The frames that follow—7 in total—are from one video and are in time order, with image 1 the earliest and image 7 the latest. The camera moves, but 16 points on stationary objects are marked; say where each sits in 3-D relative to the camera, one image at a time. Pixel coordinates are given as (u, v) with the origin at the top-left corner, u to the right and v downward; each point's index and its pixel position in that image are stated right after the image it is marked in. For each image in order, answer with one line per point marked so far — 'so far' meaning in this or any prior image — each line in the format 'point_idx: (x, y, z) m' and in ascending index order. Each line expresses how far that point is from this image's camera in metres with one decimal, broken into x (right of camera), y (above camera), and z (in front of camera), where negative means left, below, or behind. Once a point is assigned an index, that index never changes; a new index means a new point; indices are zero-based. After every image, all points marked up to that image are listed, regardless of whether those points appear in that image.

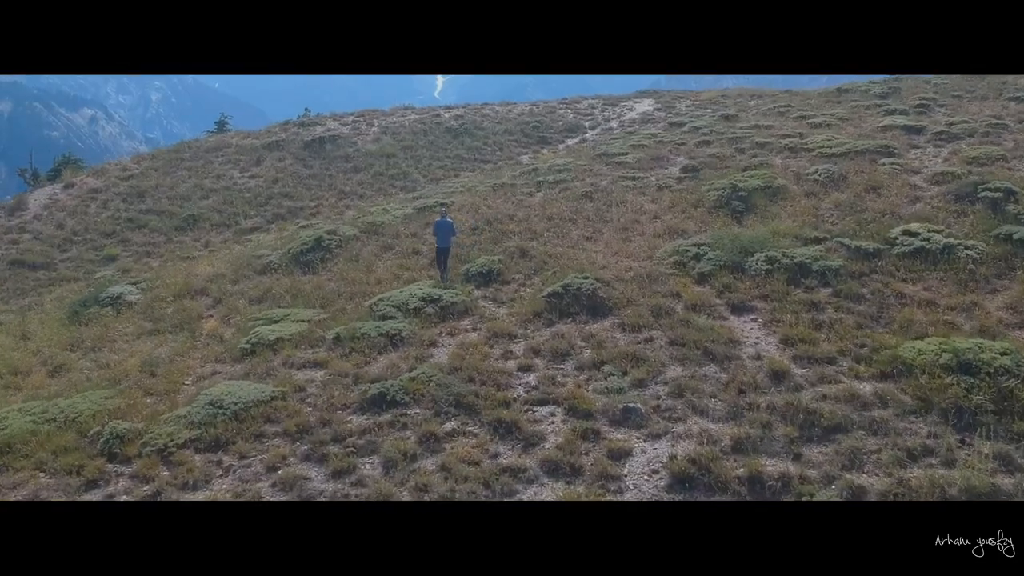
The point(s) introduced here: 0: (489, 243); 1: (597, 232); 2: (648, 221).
0: (-0.8, +1.4, +15.3) m
1: (+2.8, +1.7, +15.1) m
2: (+4.5, +2.1, +15.1) m
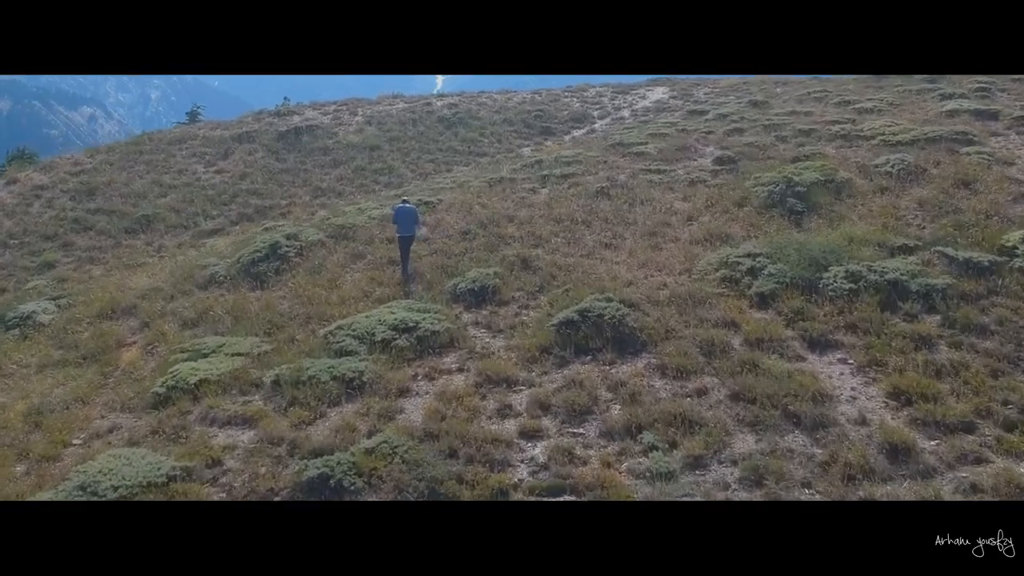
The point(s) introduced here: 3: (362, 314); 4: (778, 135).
0: (-0.8, +0.9, +12.3) m
1: (+2.8, +1.2, +12.1) m
2: (+4.5, +1.6, +12.1) m
3: (-3.4, -0.6, +10.2) m
4: (+9.7, +5.6, +16.8) m
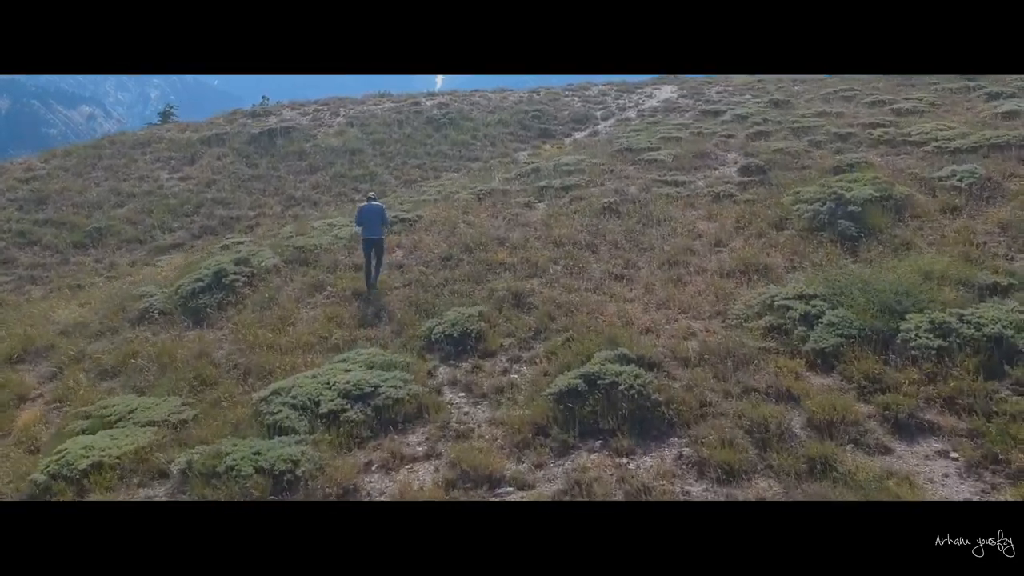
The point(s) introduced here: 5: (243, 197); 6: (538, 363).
0: (-1.0, +0.1, +10.1) m
1: (+2.6, +0.3, +9.9) m
2: (+4.2, +0.8, +10.0) m
3: (-3.6, -1.5, +8.1) m
4: (+9.5, +4.7, +14.6) m
5: (-11.6, +3.9, +19.7) m
6: (+0.4, -1.3, +8.1) m
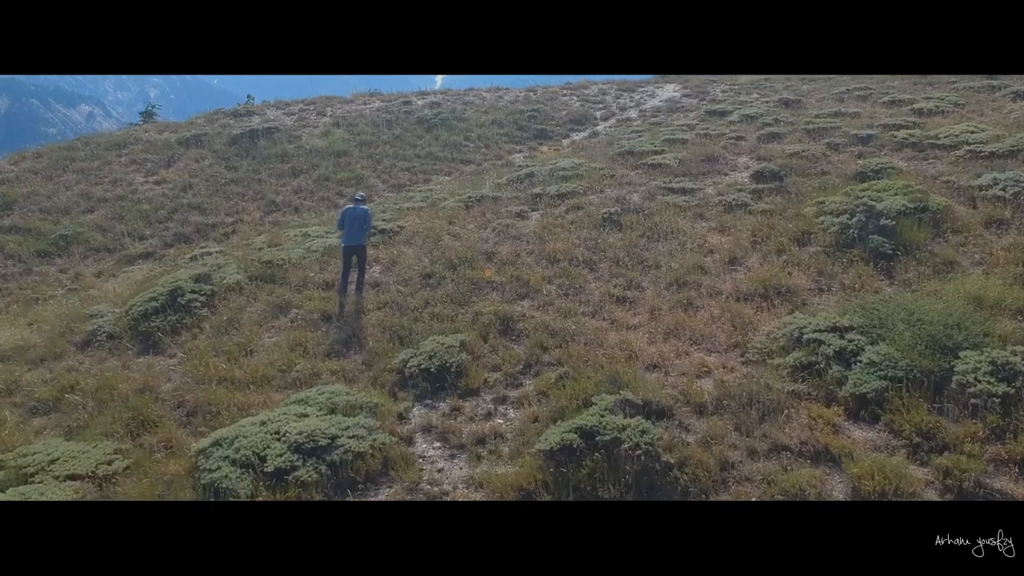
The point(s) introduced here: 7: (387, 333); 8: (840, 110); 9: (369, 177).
0: (-1.3, -0.4, +9.0) m
1: (+2.3, -0.1, +8.8) m
2: (+4.0, +0.3, +8.8) m
3: (-3.8, -1.9, +6.9) m
4: (+9.3, +4.3, +13.5) m
5: (-11.8, +3.5, +18.6) m
6: (+0.2, -1.8, +7.0) m
7: (-2.4, -0.8, +8.7) m
8: (+12.1, +6.5, +16.9) m
9: (-5.9, +4.6, +18.9) m
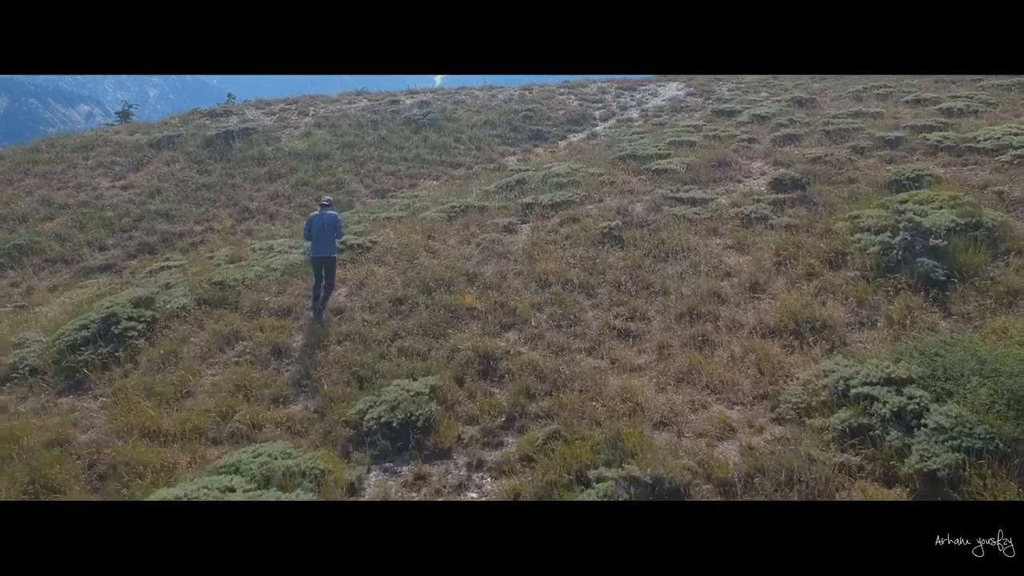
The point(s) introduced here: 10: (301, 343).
0: (-1.5, -0.9, +7.6) m
1: (+2.1, -0.6, +7.4) m
2: (+3.7, -0.2, +7.5) m
3: (-4.1, -2.4, +5.6) m
4: (+9.0, +3.8, +12.2) m
5: (-12.1, +3.0, +17.2) m
6: (-0.1, -2.3, +5.6) m
7: (-2.6, -1.4, +7.3) m
8: (+11.8, +6.0, +15.5) m
9: (-6.2, +4.1, +17.6) m
10: (-3.7, -1.0, +8.1) m
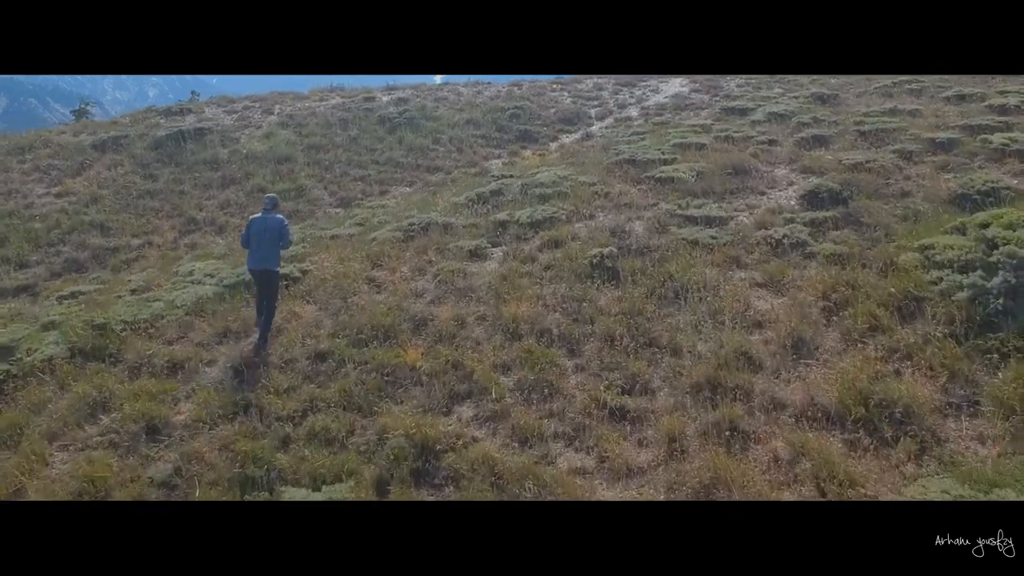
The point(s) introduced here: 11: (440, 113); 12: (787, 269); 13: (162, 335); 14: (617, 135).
0: (-2.1, -1.6, +5.6) m
1: (+1.5, -1.3, +5.3) m
2: (+3.2, -0.9, +5.4) m
3: (-4.7, -3.2, +3.5) m
4: (+8.4, +3.1, +10.1) m
5: (-12.7, +2.3, +15.1) m
6: (-0.6, -3.0, +3.5) m
7: (-3.2, -2.1, +5.3) m
8: (+11.2, +5.3, +13.5) m
9: (-6.7, +3.4, +15.5) m
10: (-4.3, -1.7, +6.0) m
11: (-3.0, +7.3, +19.3) m
12: (+4.0, +0.3, +6.7) m
13: (-5.6, -0.8, +7.4) m
14: (+3.7, +5.3, +16.0) m
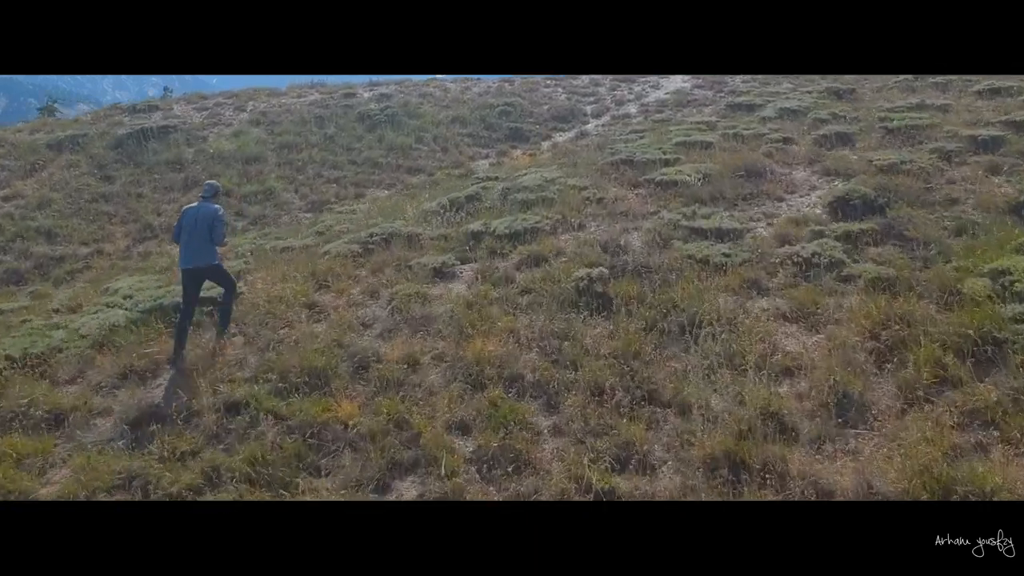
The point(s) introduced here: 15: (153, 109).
0: (-2.5, -2.0, +4.2) m
1: (+1.1, -1.7, +4.0) m
2: (+2.8, -1.3, +4.1) m
3: (-5.1, -3.5, +2.2) m
4: (+8.0, +2.7, +8.8) m
5: (-13.1, +1.9, +13.8) m
6: (-1.0, -3.4, +2.2) m
7: (-3.6, -2.4, +3.9) m
8: (+10.8, +4.9, +12.1) m
9: (-7.1, +3.0, +14.2) m
10: (-4.7, -2.1, +4.7) m
11: (-3.4, +7.0, +18.0) m
12: (+3.6, -0.1, +5.3) m
13: (-6.0, -1.1, +6.1) m
14: (+3.3, +5.0, +14.6) m
15: (-14.9, +7.5, +19.2) m
